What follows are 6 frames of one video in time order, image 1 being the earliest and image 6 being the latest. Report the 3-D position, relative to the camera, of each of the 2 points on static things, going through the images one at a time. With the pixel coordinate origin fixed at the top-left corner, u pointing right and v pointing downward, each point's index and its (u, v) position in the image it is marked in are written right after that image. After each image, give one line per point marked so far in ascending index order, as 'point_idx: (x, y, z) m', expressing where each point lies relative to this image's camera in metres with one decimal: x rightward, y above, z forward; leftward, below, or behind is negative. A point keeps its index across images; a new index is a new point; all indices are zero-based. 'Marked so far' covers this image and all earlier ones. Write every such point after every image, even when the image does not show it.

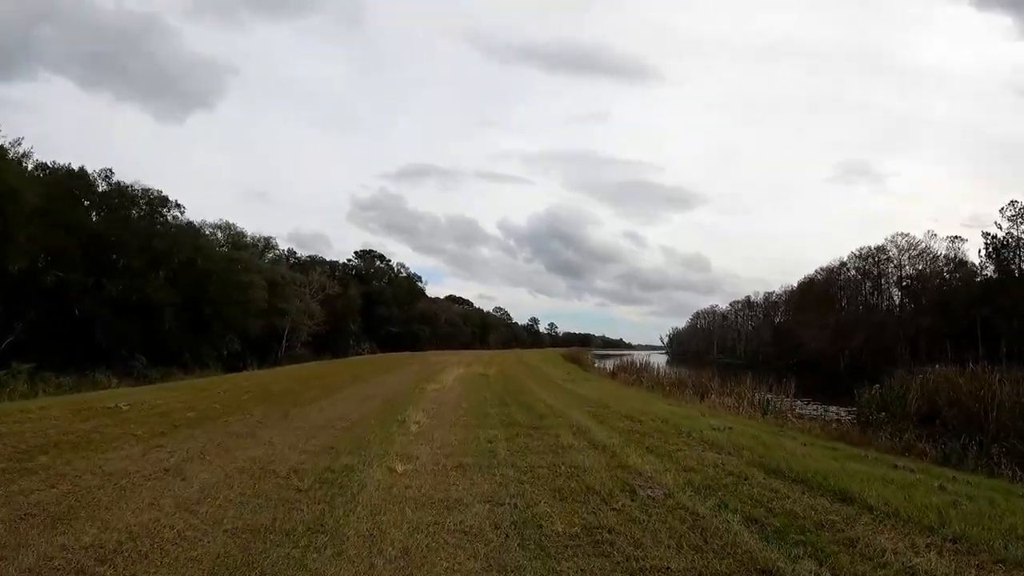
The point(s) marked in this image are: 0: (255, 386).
0: (-8.4, -3.2, +19.2) m
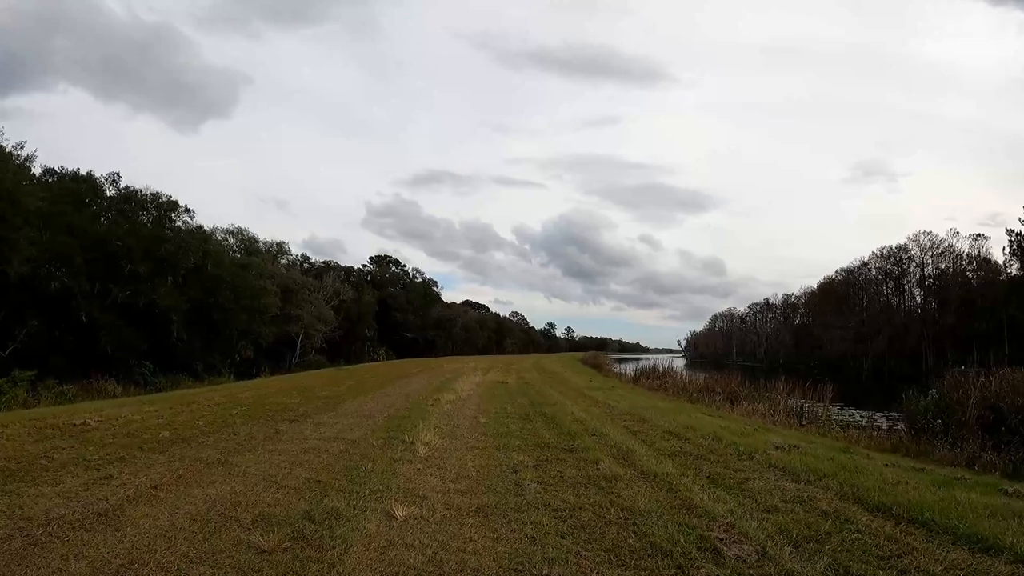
0: (-7.7, -3.2, +17.5) m
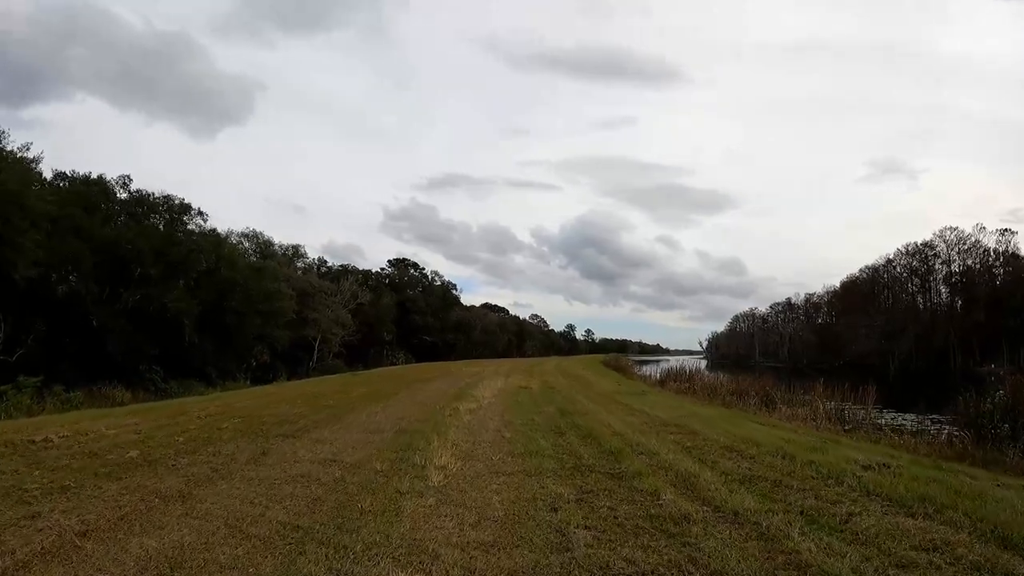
0: (-7.1, -3.2, +16.0) m
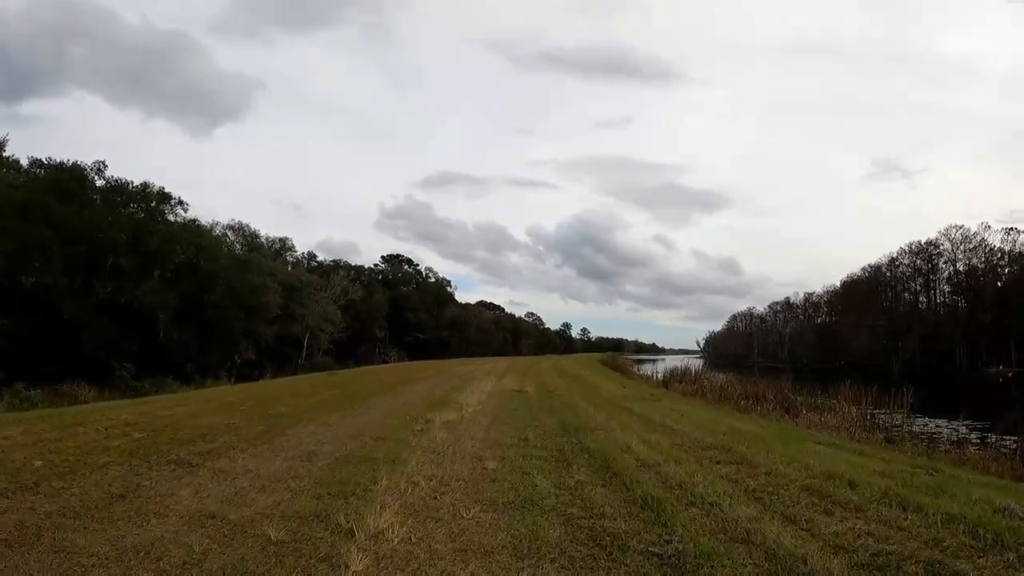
0: (-7.3, -2.8, +13.0) m
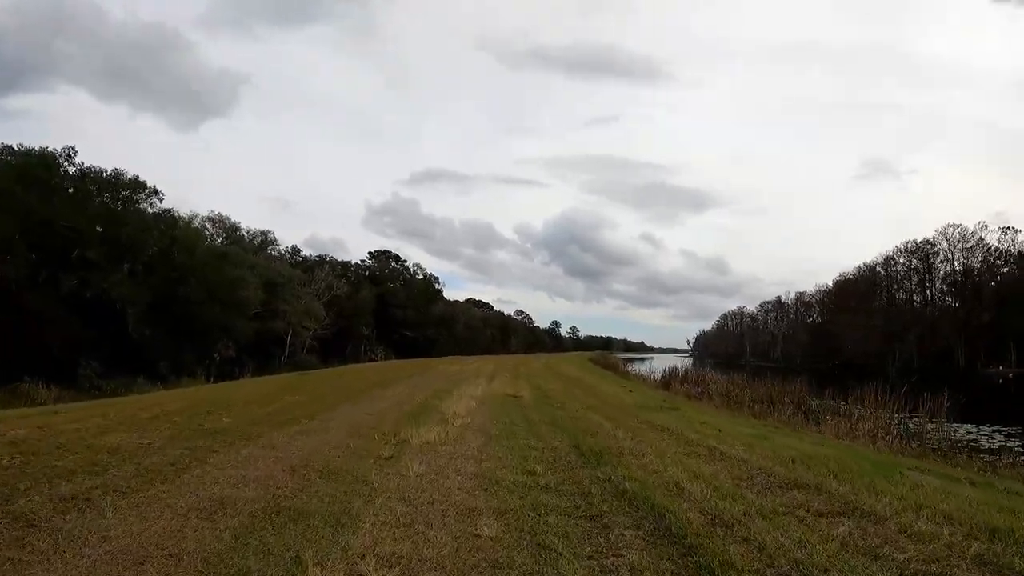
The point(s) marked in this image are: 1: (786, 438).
0: (-7.3, -2.5, +10.3) m
1: (+5.0, -2.8, +10.8) m
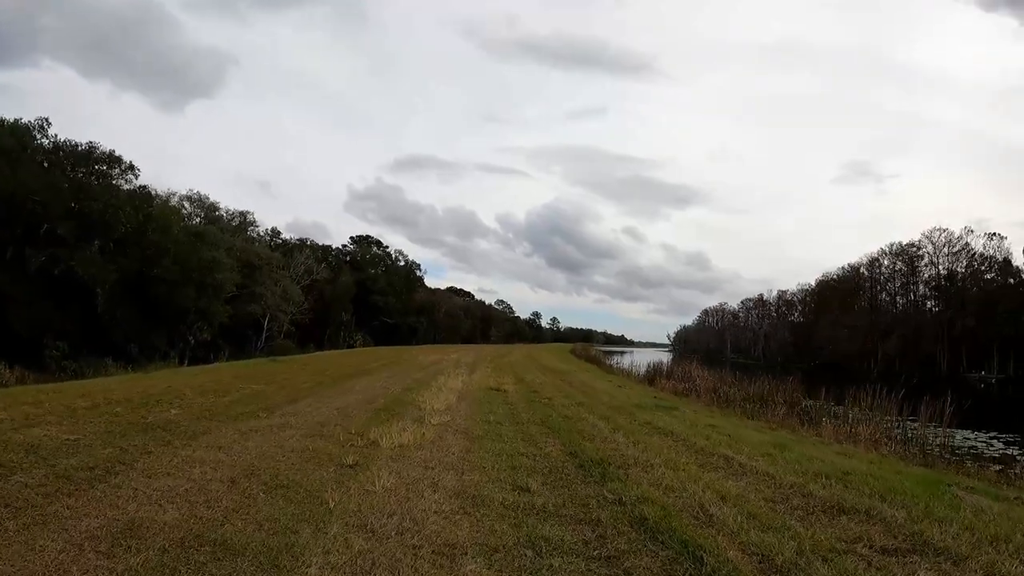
0: (-7.5, -2.0, +9.0) m
1: (+4.8, -2.7, +9.8) m
